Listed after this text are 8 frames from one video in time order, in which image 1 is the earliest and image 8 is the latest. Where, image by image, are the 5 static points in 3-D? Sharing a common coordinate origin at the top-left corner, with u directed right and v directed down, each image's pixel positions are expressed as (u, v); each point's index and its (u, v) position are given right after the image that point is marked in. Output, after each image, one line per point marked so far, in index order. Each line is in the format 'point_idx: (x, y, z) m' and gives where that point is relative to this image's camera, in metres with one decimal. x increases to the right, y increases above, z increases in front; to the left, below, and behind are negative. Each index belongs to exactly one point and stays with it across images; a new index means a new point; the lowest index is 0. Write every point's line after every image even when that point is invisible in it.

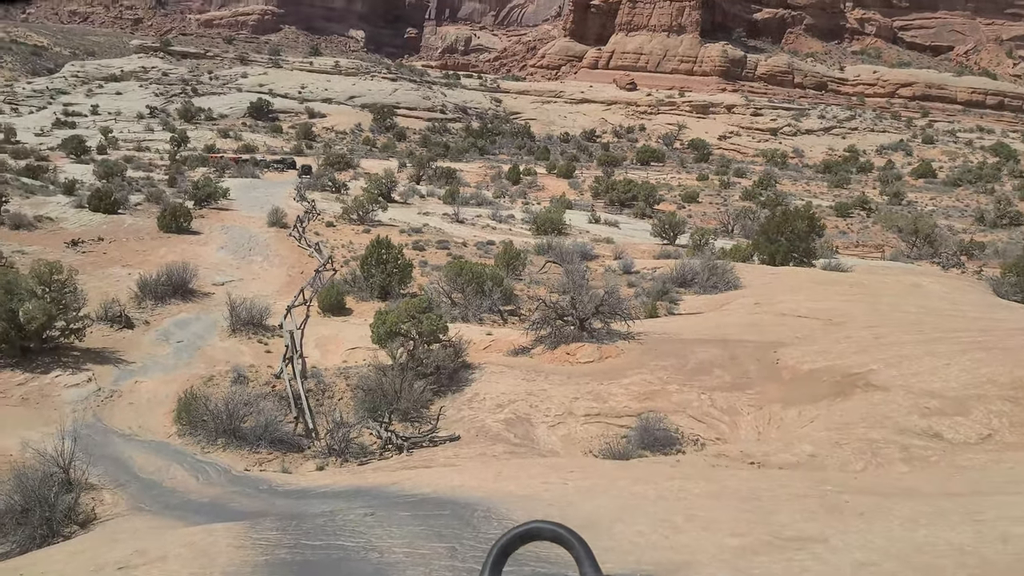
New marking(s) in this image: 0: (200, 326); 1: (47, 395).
0: (-5.6, -0.7, +10.3) m
1: (-6.1, -1.4, +7.5) m
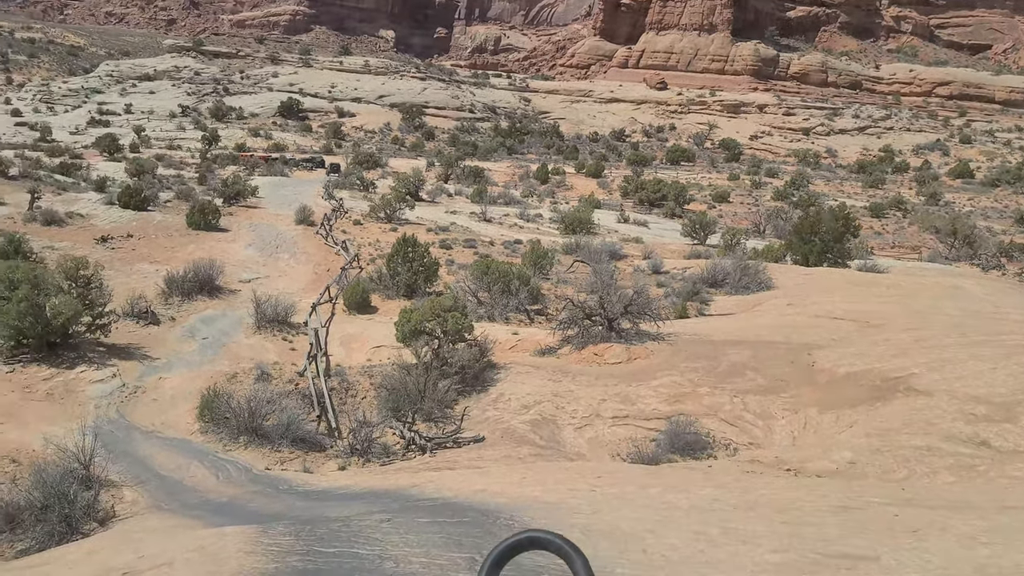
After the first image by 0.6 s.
0: (-5.1, -0.6, +10.3) m
1: (-5.7, -1.3, +7.5) m
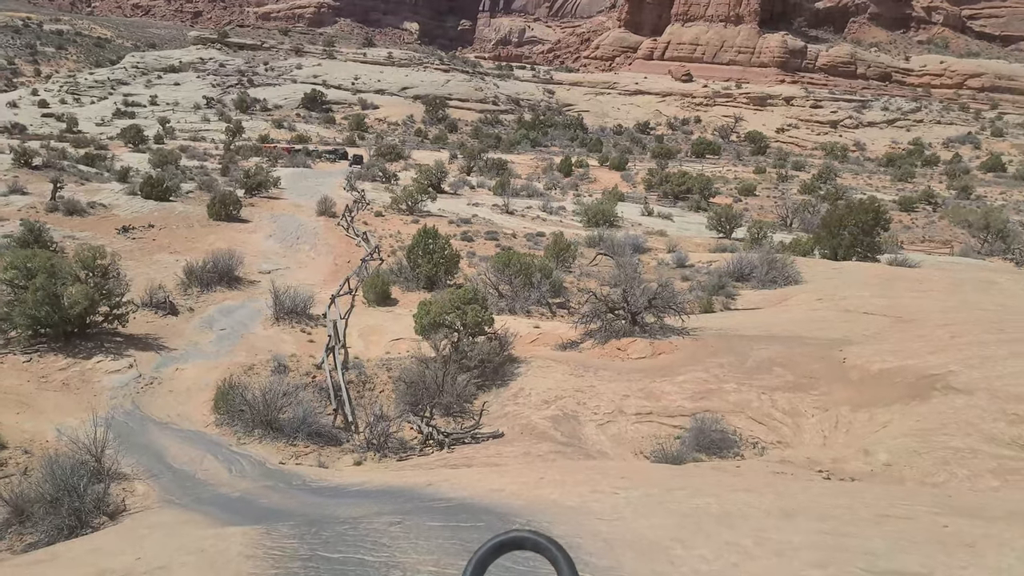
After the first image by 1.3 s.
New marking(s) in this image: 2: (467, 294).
0: (-4.8, -0.5, +10.2) m
1: (-5.5, -1.2, +7.4) m
2: (-0.8, -0.1, +9.7) m
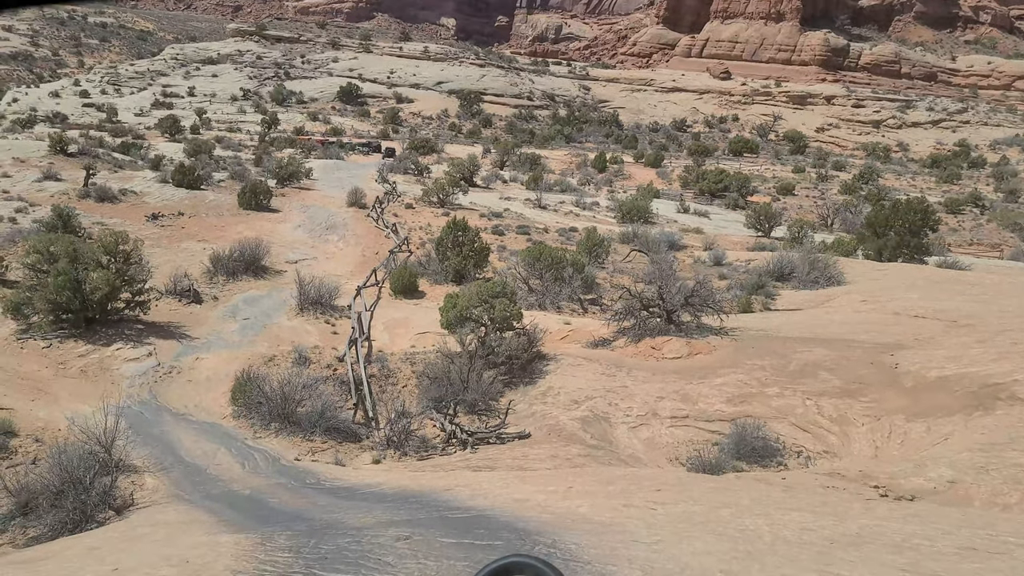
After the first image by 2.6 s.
0: (-4.2, -0.3, +10.1) m
1: (-5.1, -1.0, +7.3) m
2: (-0.3, 0.0, +9.3) m
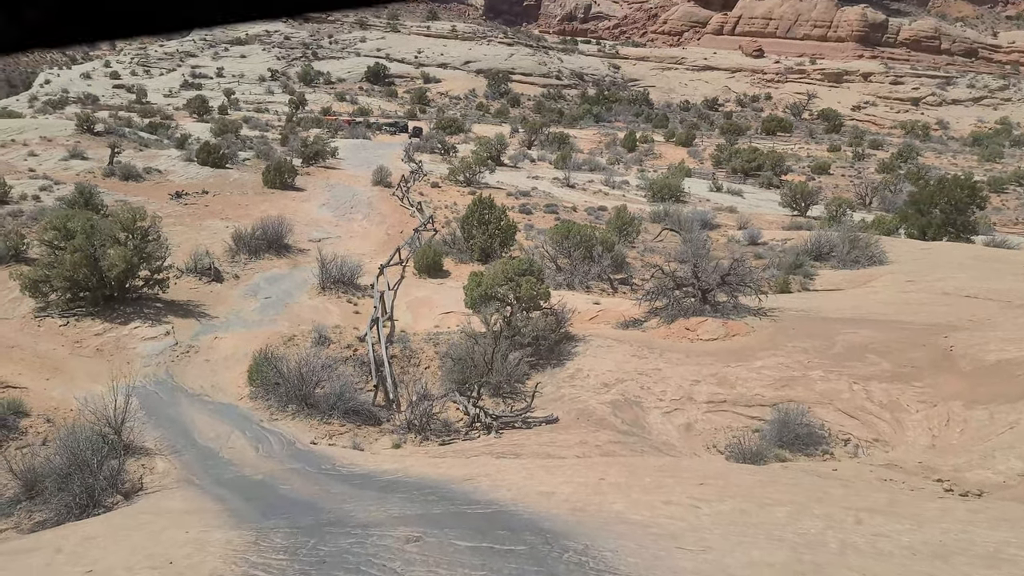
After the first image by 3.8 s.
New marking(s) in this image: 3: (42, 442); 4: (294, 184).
0: (-3.8, +0.1, +9.8) m
1: (-4.8, -0.7, +7.1) m
2: (+0.1, +0.4, +8.9) m
3: (-4.3, -1.4, +5.2) m
4: (-5.6, +2.7, +14.9) m
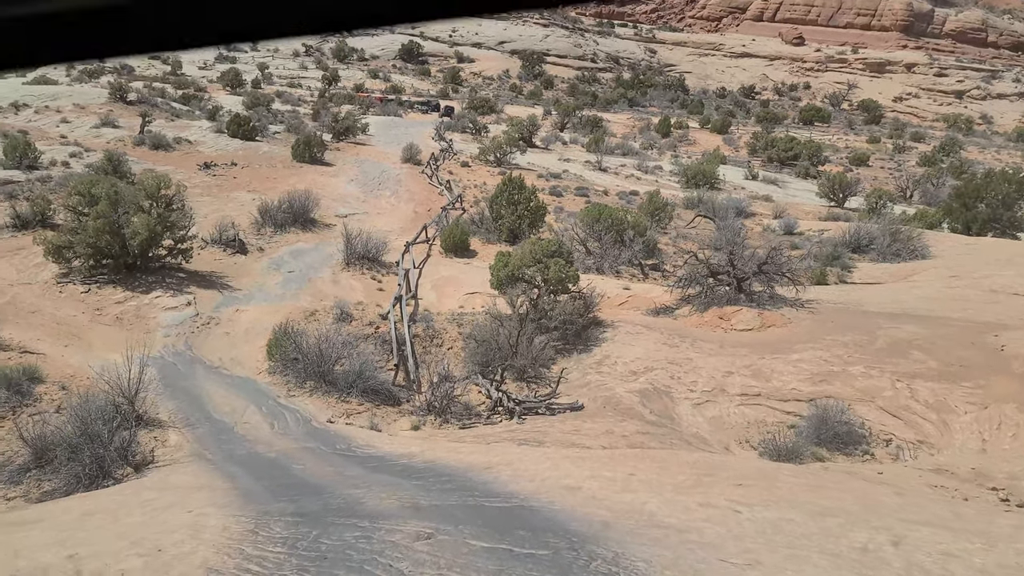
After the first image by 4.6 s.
0: (-3.3, +0.5, +9.7) m
1: (-4.5, -0.3, +7.1) m
2: (+0.6, +0.6, +8.5) m
3: (-4.1, -1.1, +5.1) m
4: (-4.8, +3.3, +14.7) m
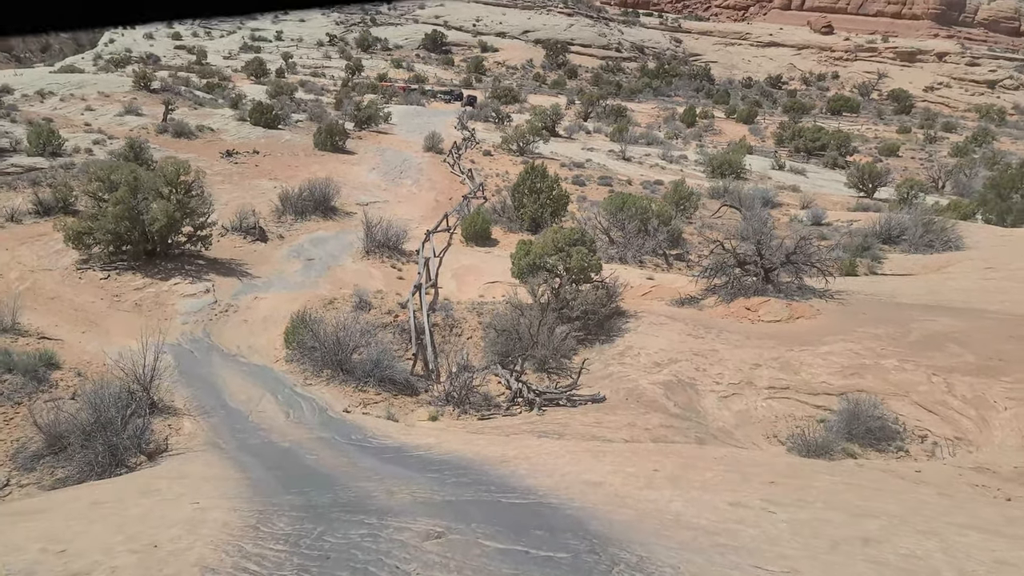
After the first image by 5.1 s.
0: (-3.0, +0.7, +9.6) m
1: (-4.3, -0.2, +7.0) m
2: (+0.9, +0.8, +8.3) m
3: (-3.9, -1.0, +5.1) m
4: (-4.3, +3.6, +14.7) m
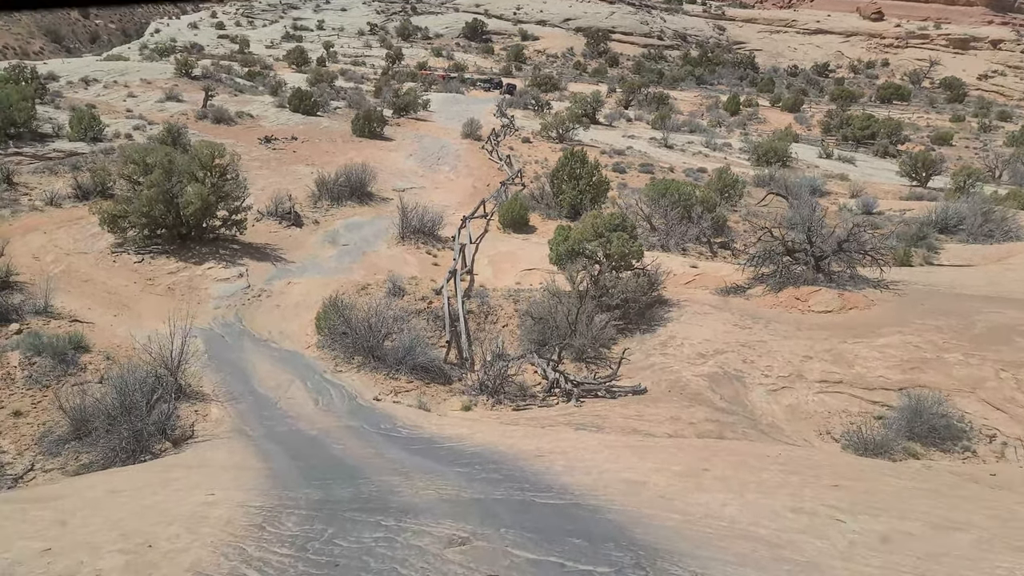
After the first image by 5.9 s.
0: (-2.4, +0.9, +9.4) m
1: (-3.8, 0.0, +7.0) m
2: (+1.4, +1.0, +7.9) m
3: (-3.6, -0.8, +5.1) m
4: (-3.3, +3.9, +14.5) m
